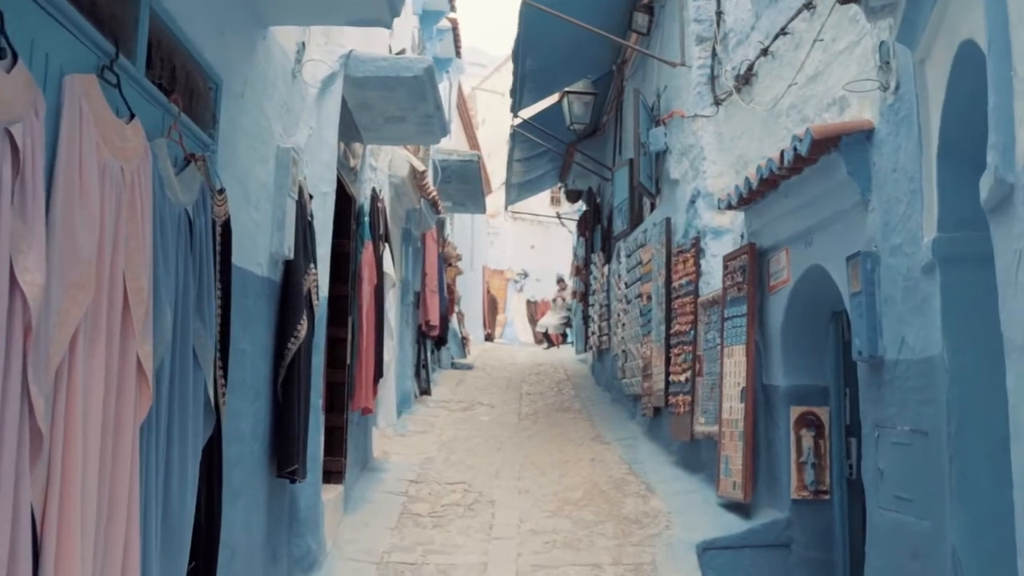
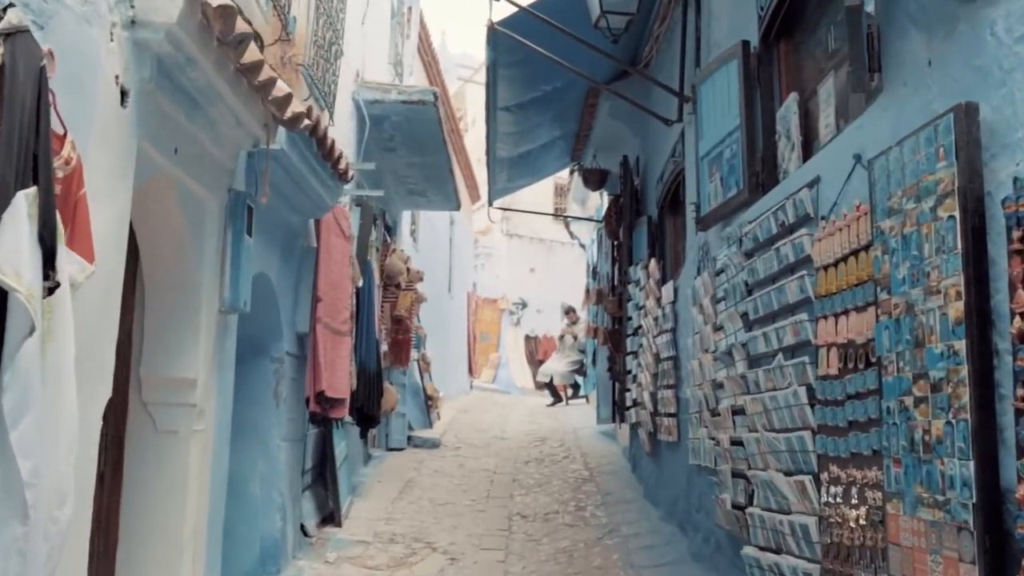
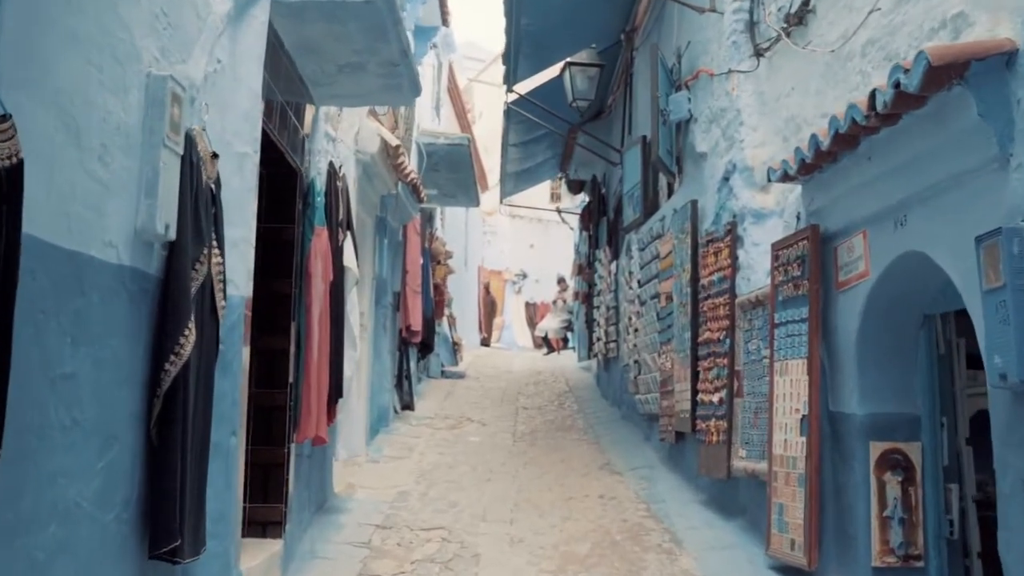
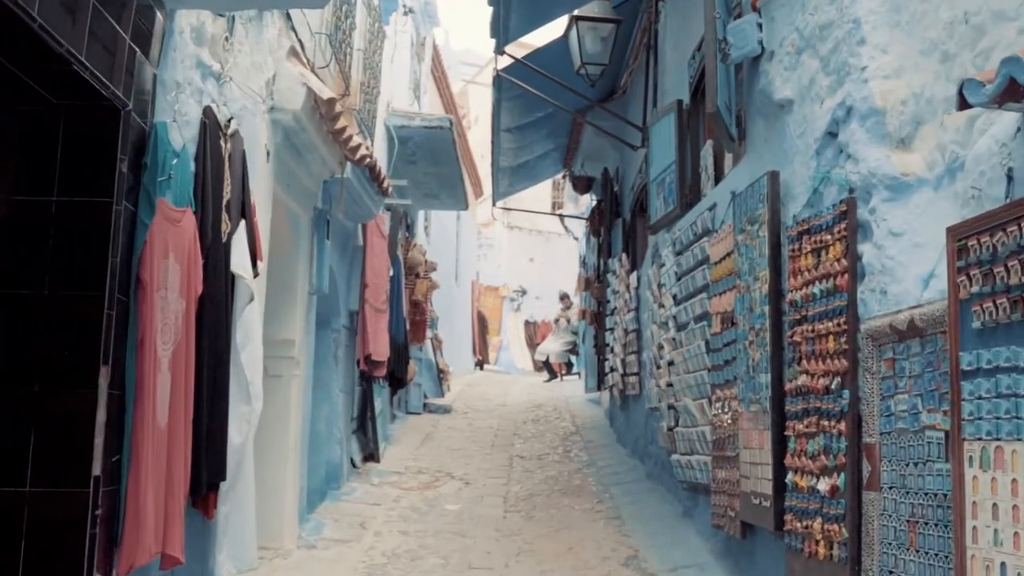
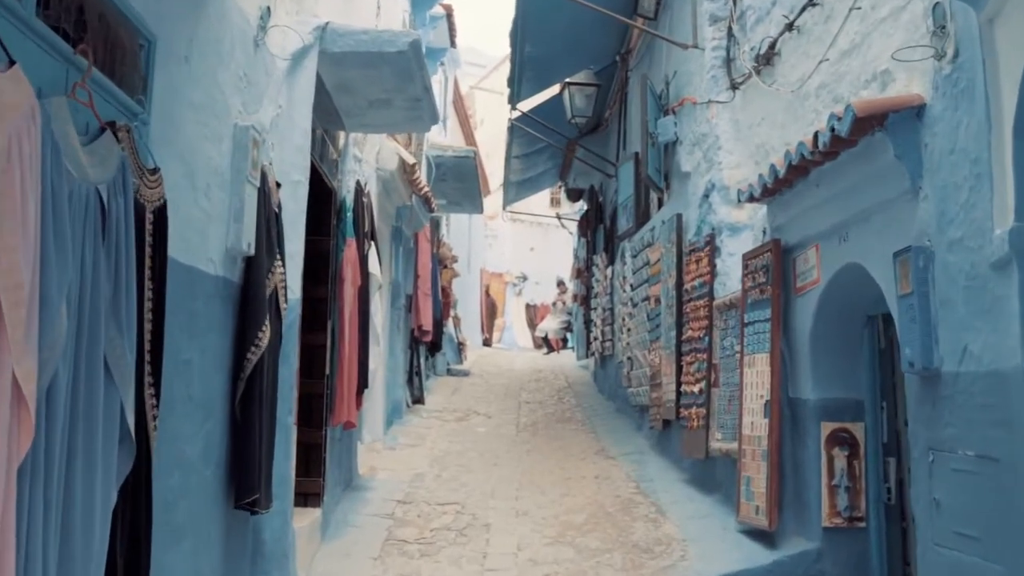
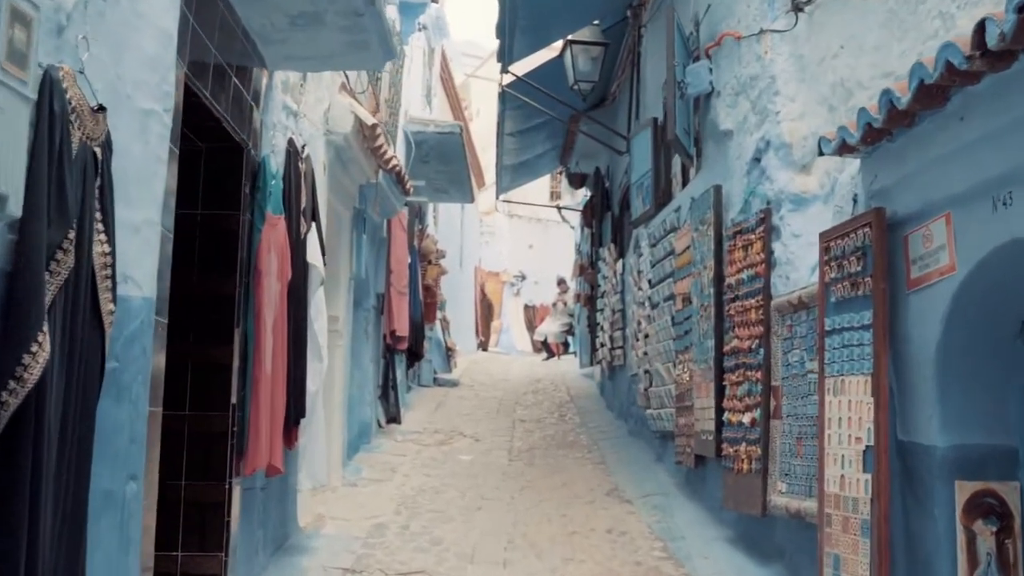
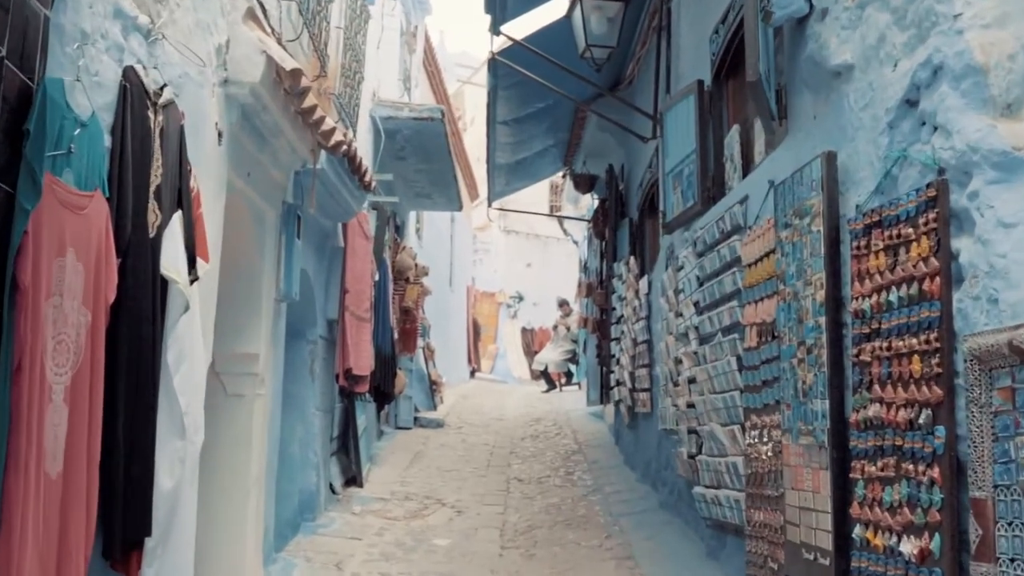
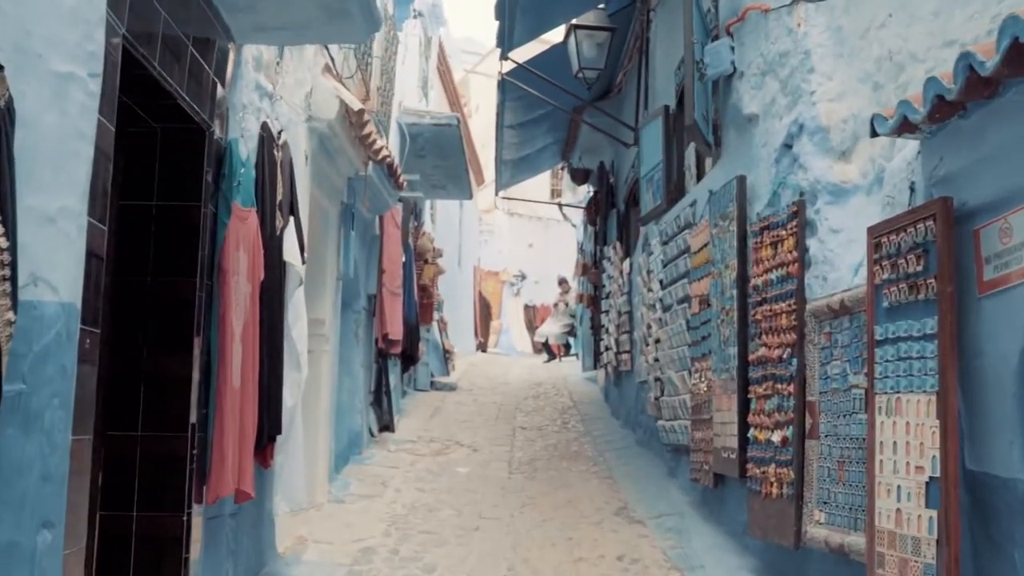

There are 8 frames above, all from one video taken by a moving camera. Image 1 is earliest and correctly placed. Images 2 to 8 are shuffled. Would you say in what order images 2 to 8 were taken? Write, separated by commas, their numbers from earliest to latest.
5, 3, 6, 8, 4, 7, 2
